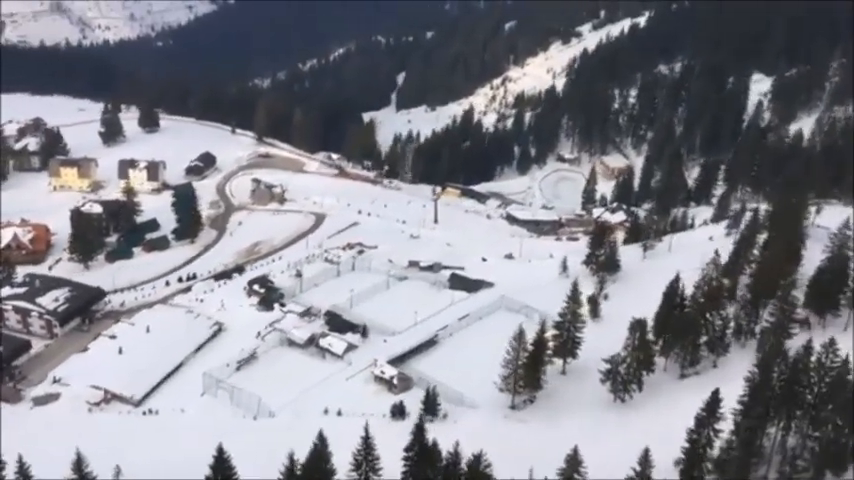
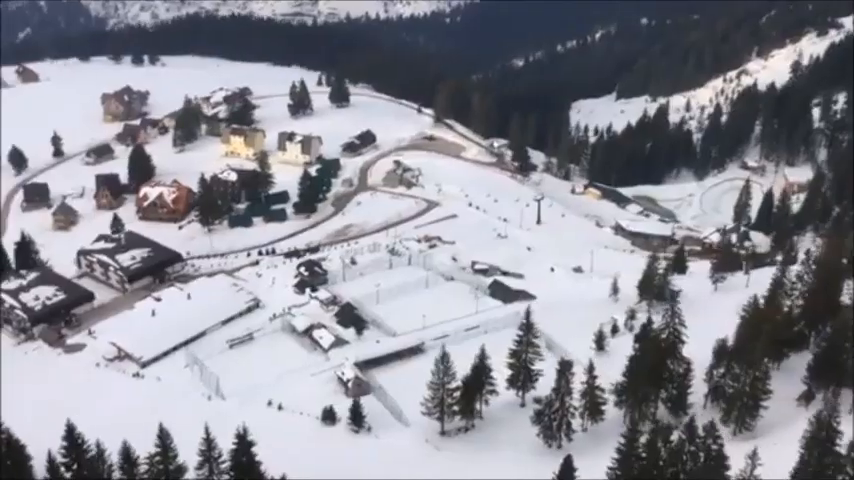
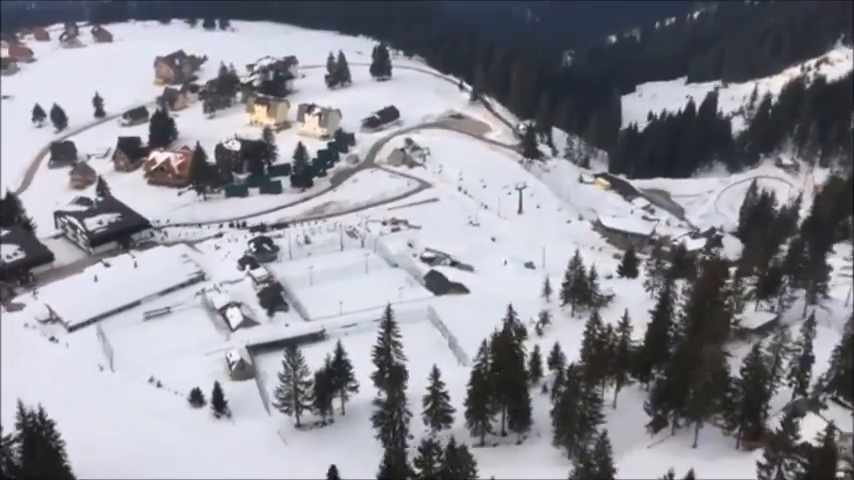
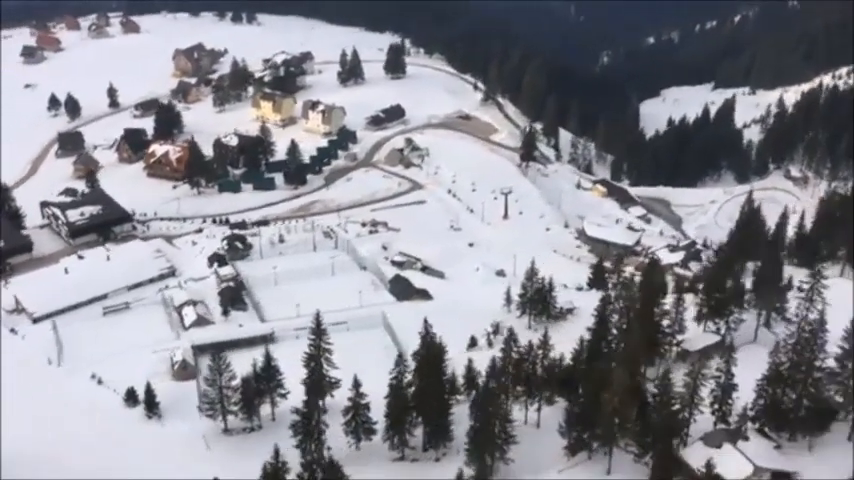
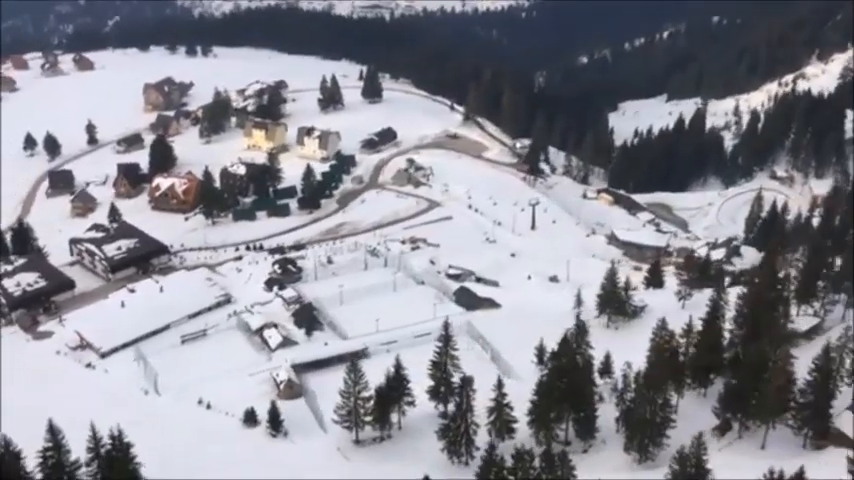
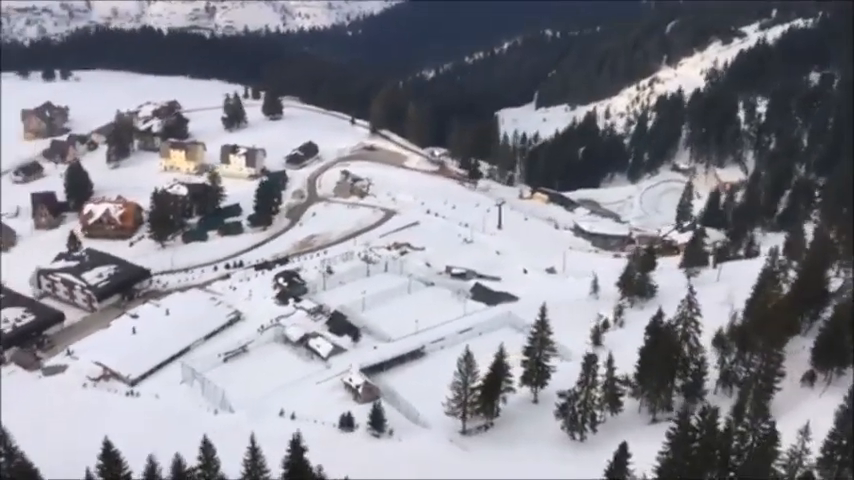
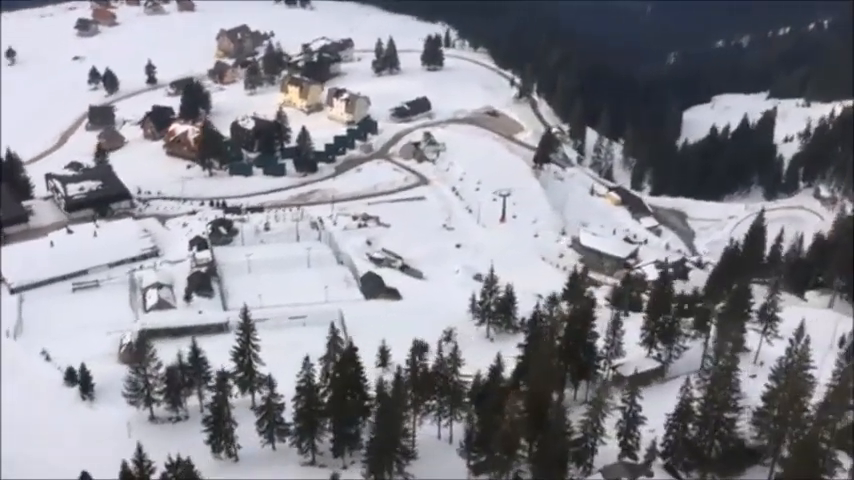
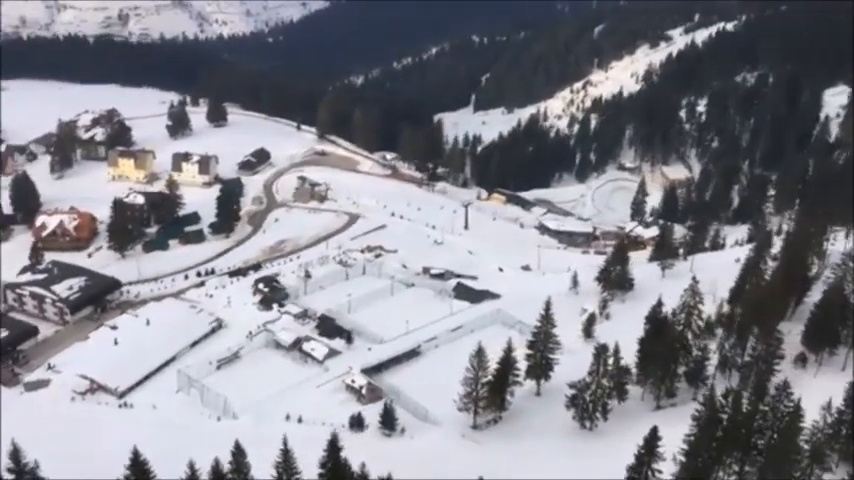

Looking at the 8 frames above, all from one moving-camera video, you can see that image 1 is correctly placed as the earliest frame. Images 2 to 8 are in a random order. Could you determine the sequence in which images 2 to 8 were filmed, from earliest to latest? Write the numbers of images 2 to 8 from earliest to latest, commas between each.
8, 6, 2, 5, 3, 4, 7
